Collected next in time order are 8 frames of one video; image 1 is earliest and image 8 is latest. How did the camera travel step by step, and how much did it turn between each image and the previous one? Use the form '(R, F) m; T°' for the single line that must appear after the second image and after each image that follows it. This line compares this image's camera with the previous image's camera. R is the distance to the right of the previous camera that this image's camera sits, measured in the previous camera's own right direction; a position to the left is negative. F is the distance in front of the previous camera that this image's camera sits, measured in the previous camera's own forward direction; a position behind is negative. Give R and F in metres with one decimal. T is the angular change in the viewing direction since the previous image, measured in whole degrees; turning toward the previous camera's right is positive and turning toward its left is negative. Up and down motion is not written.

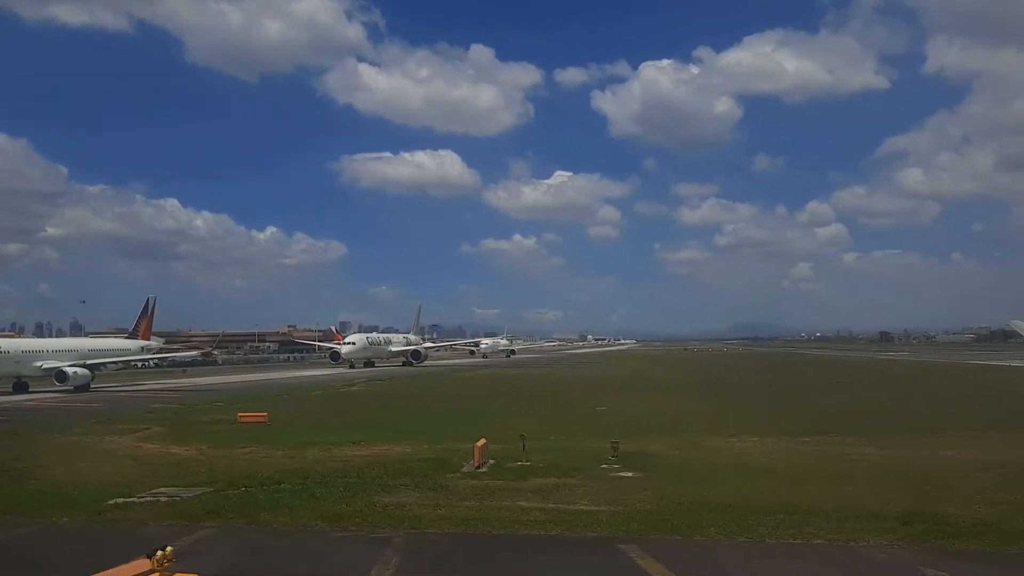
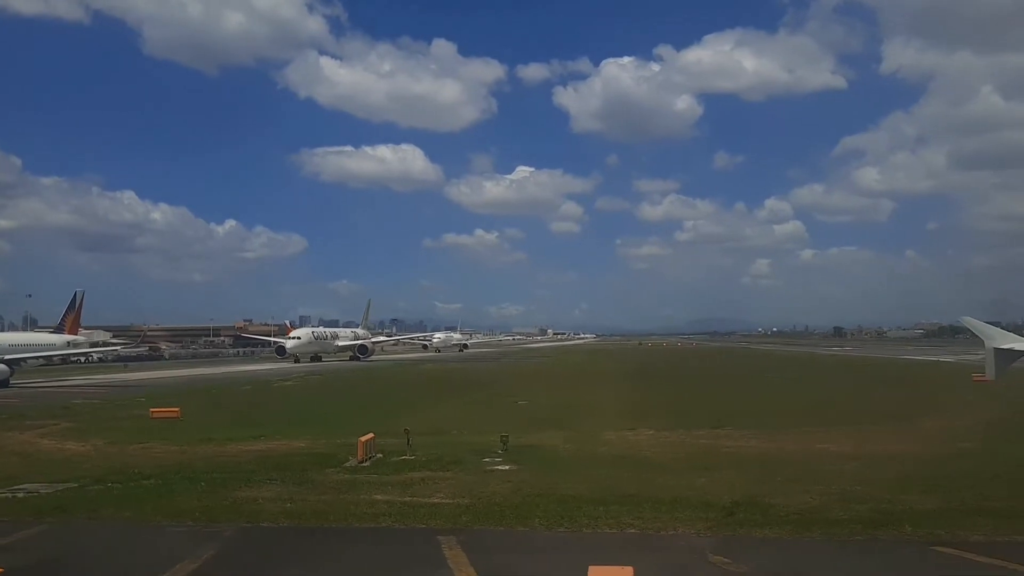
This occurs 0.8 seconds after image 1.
(+1.7, -0.2) m; +3°
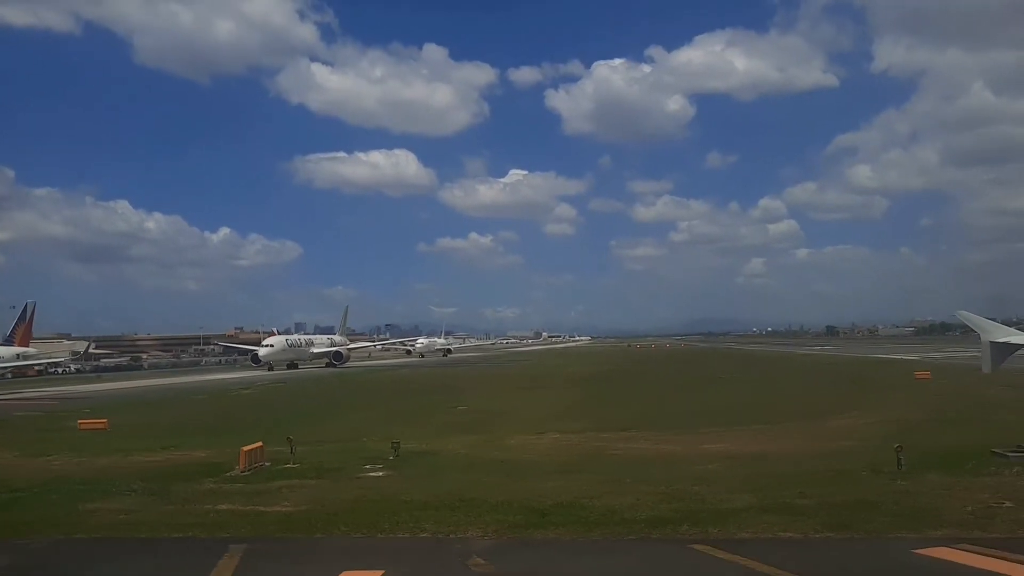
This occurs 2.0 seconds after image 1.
(+2.6, -0.3) m; +1°
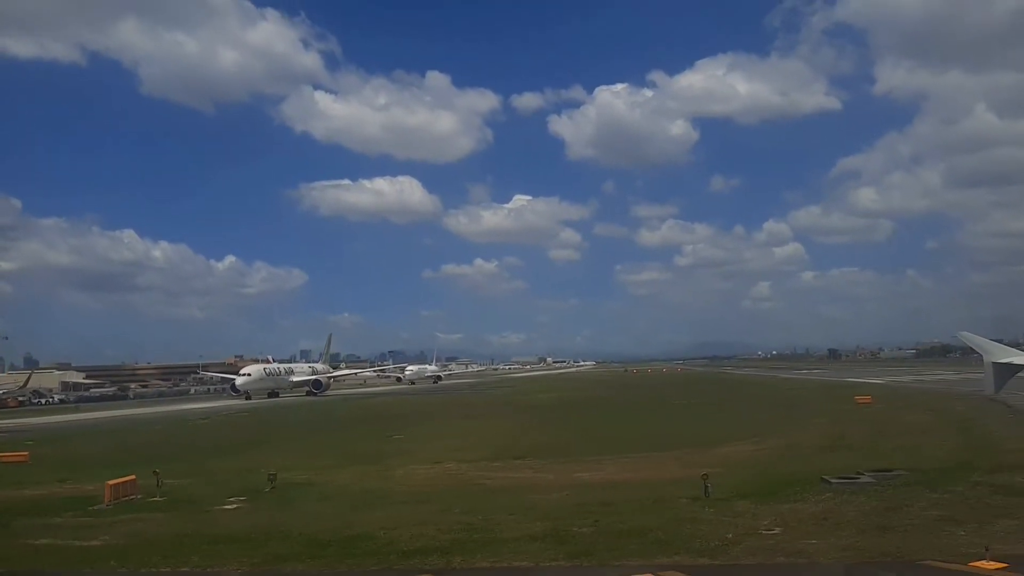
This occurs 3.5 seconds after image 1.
(+3.2, -0.4) m; 0°
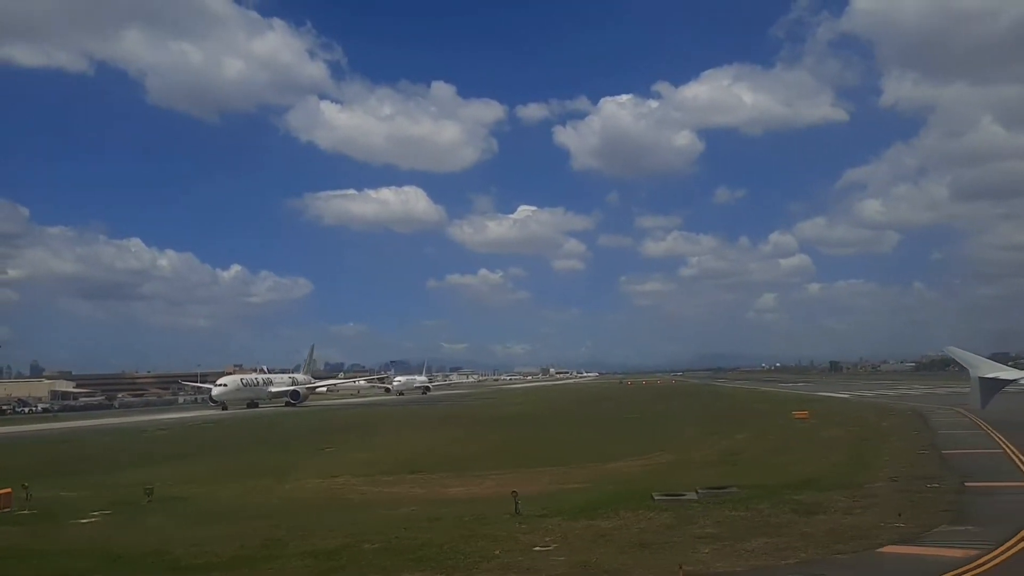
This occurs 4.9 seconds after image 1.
(+3.2, -0.5) m; 0°
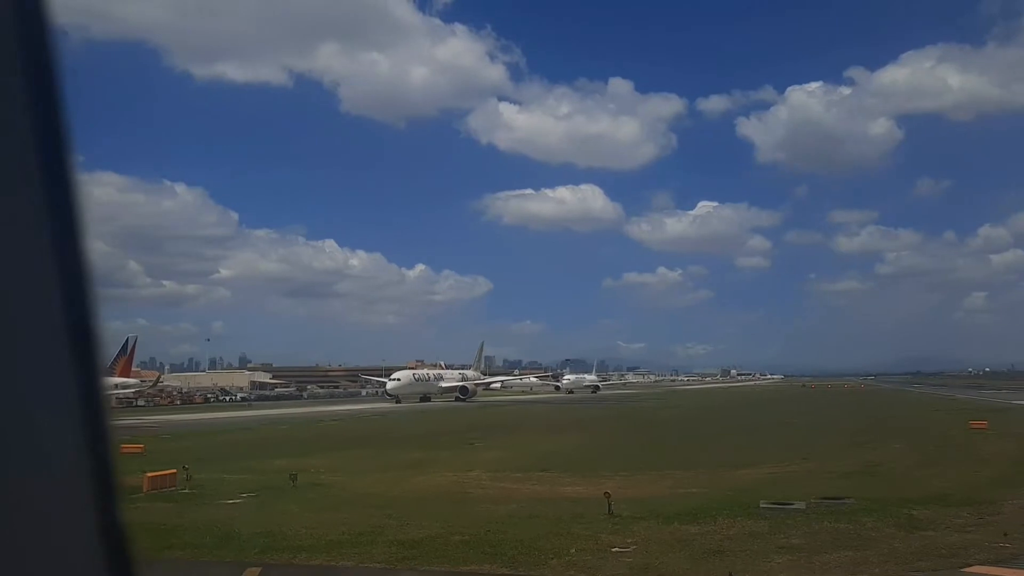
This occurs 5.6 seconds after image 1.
(+1.5, -0.2) m; -12°
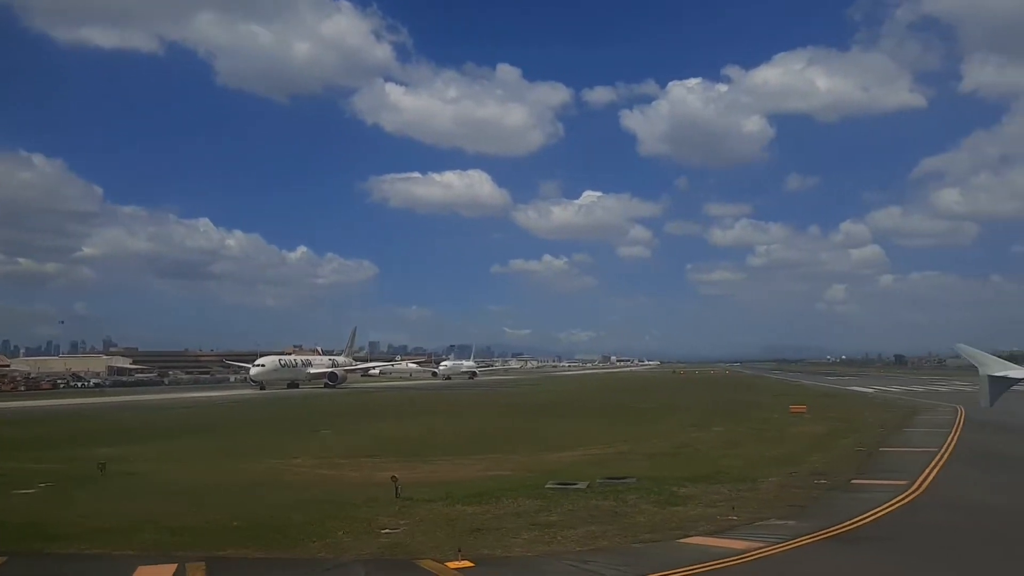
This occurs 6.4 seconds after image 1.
(+1.7, -0.5) m; +9°
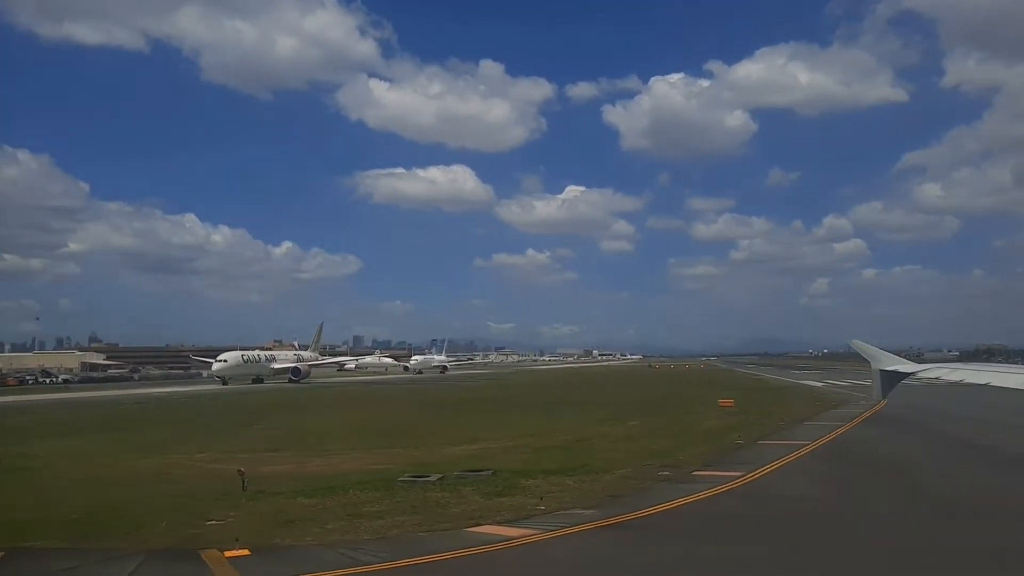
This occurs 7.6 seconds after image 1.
(+2.6, -0.6) m; +2°
